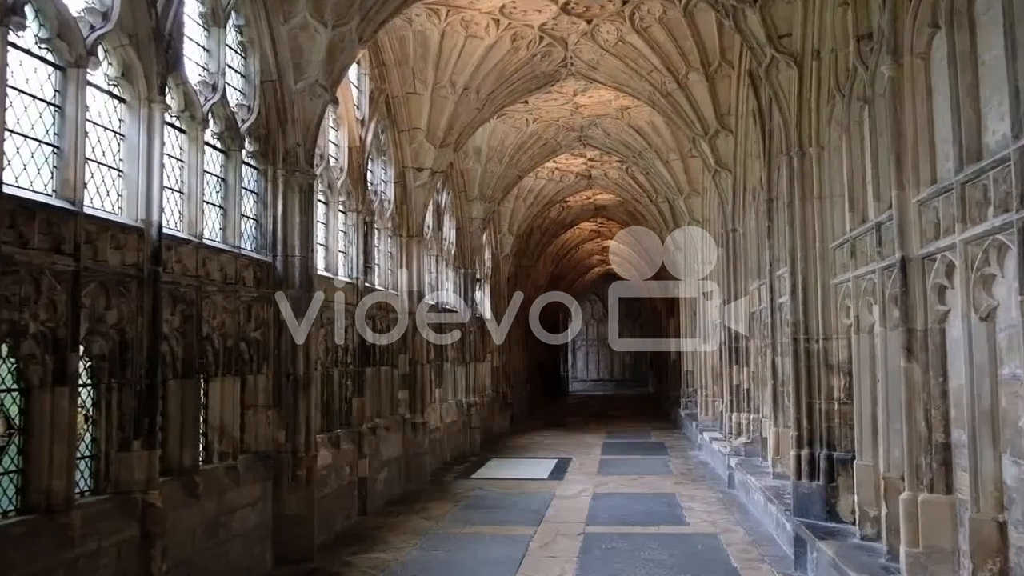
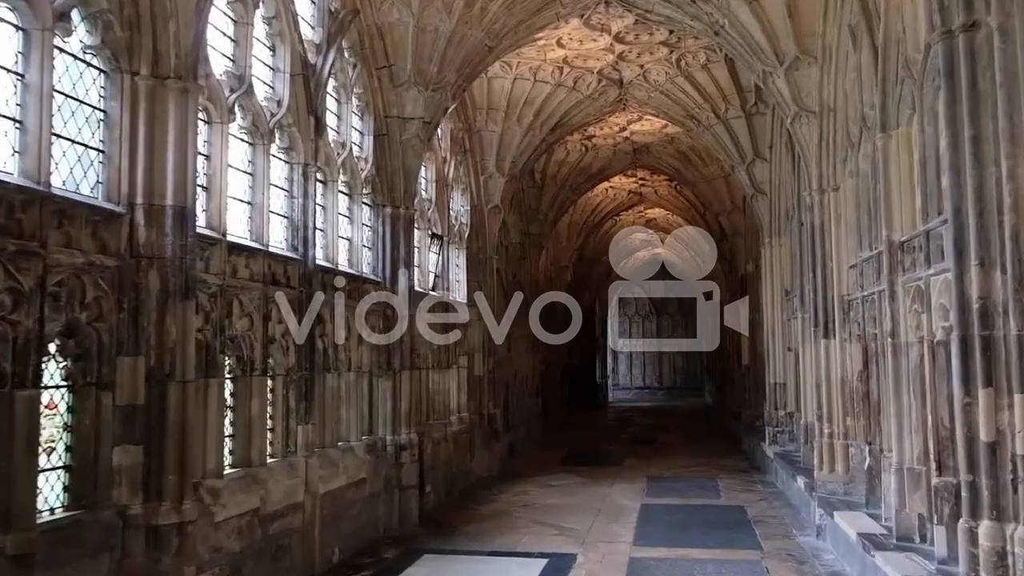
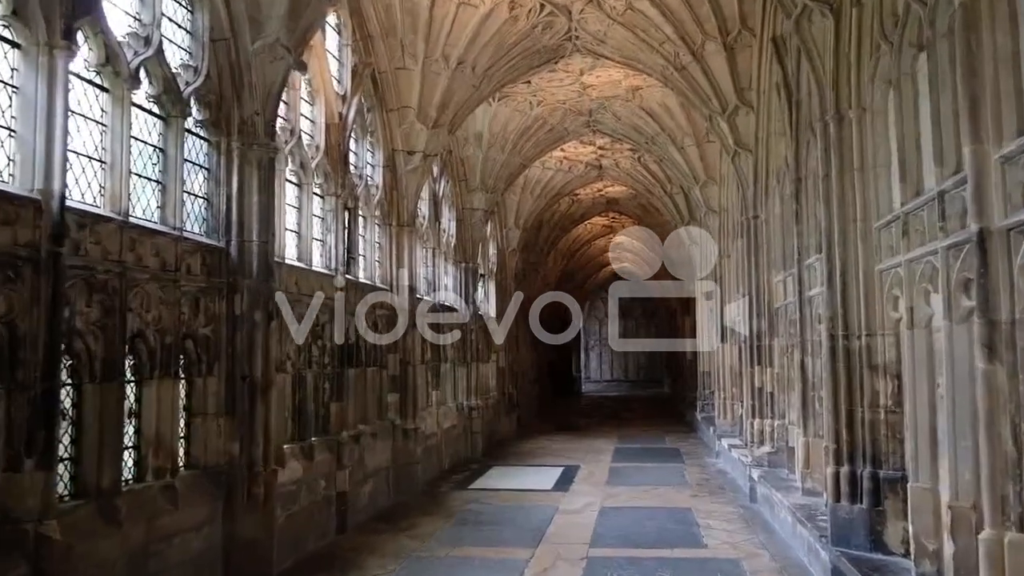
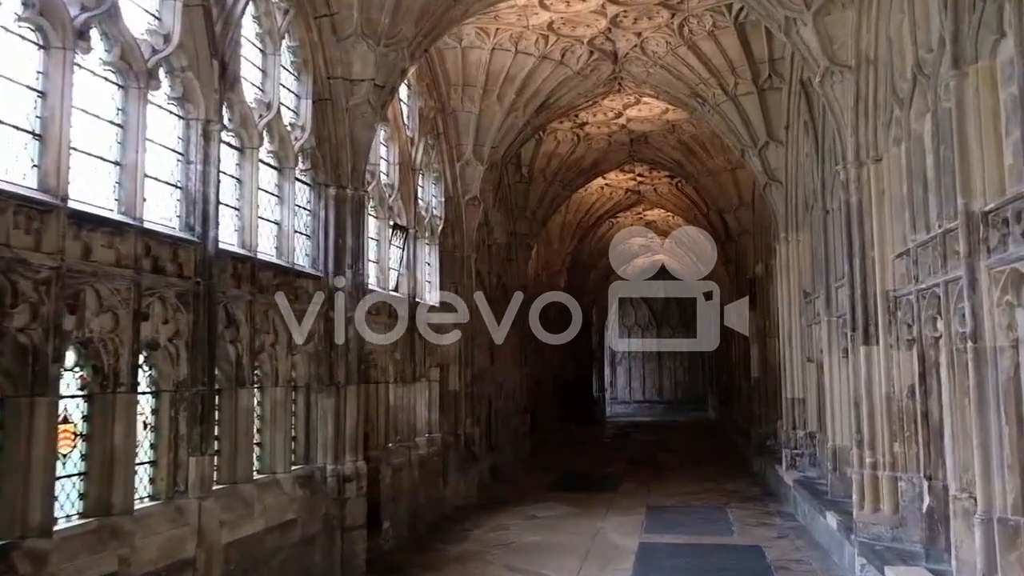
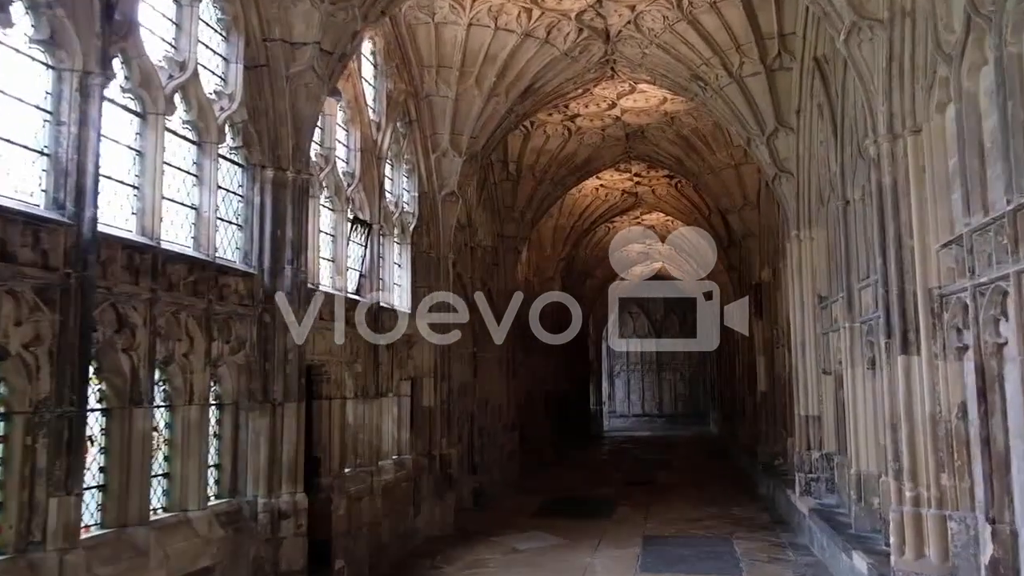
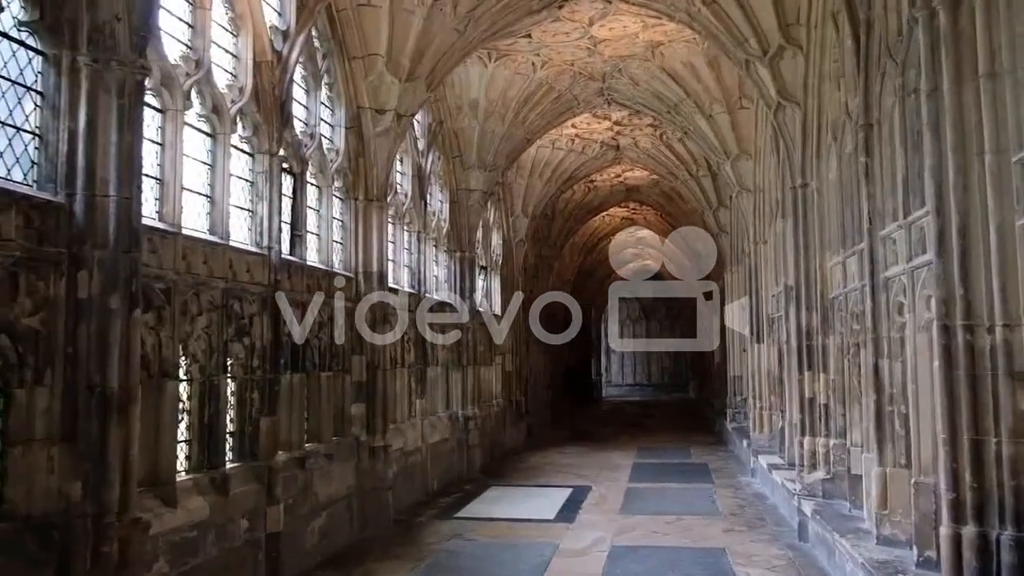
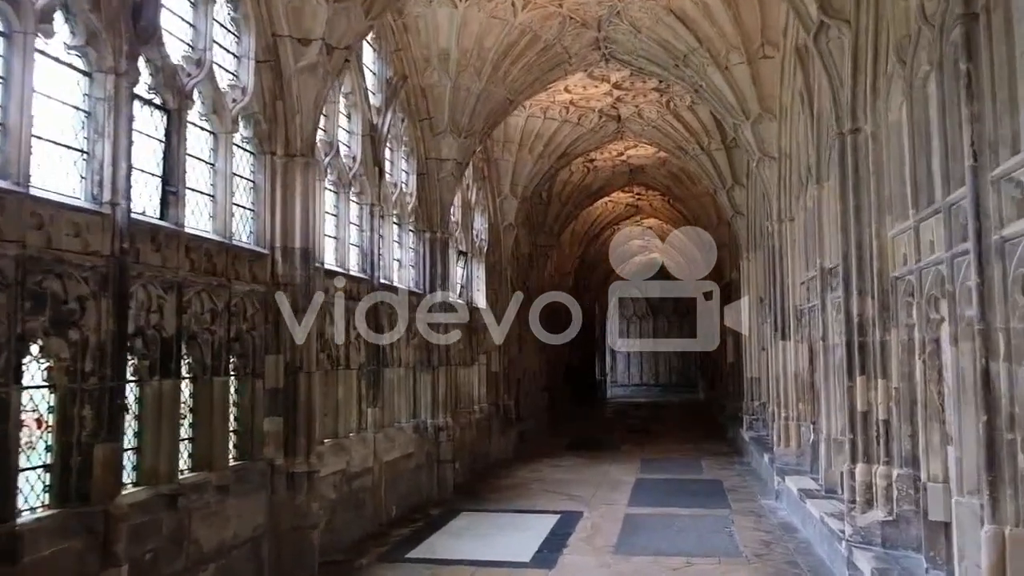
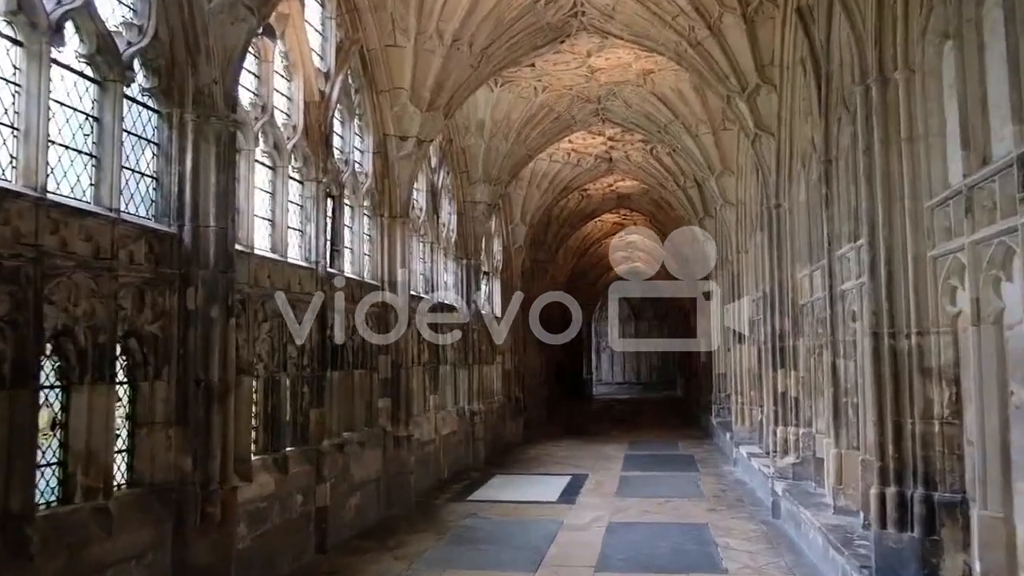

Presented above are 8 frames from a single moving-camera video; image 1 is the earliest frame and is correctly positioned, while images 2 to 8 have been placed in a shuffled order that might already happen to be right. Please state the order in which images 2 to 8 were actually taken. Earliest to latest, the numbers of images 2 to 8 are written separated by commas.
3, 8, 6, 7, 2, 4, 5
